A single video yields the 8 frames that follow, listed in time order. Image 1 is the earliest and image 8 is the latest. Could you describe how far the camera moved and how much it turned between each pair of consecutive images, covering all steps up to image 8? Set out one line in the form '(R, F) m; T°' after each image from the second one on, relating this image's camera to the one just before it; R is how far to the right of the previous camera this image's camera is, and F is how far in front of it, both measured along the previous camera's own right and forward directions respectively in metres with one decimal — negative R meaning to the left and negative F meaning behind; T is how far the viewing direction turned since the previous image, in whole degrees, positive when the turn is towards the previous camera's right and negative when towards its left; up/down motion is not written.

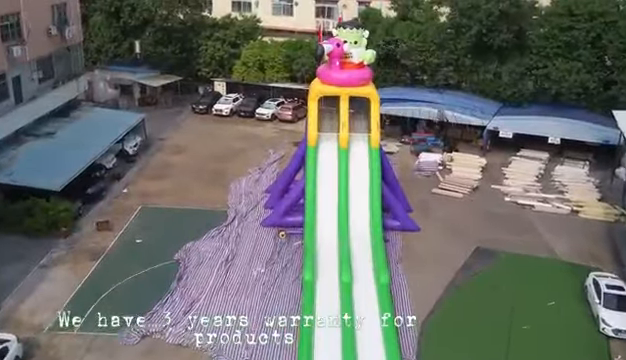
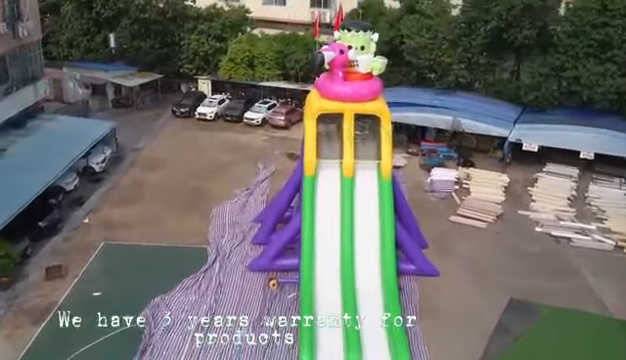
(-0.1, +4.3) m; +1°
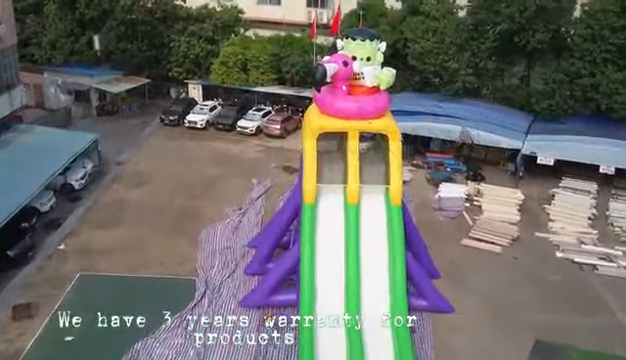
(-0.2, +2.1) m; 0°
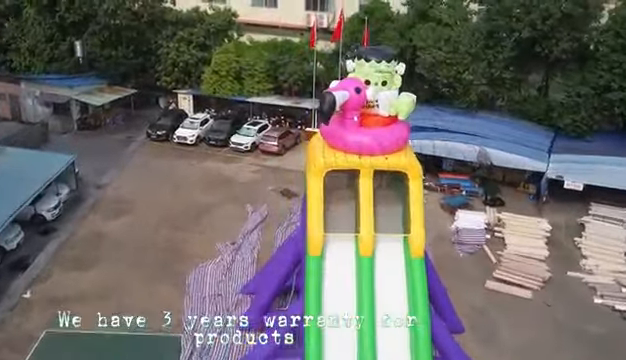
(-0.3, +2.8) m; 0°
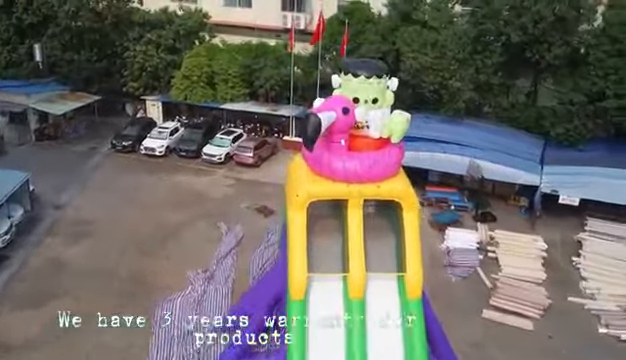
(-0.1, +1.8) m; +2°
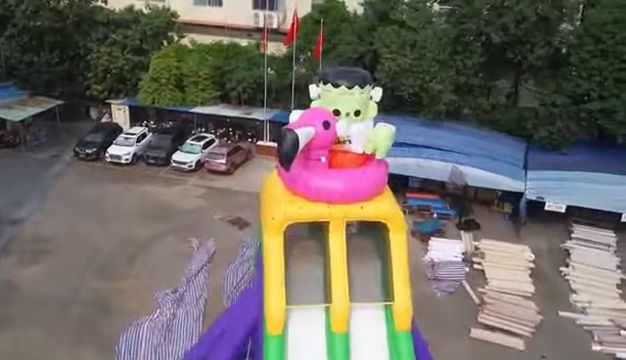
(0.0, +1.2) m; +2°
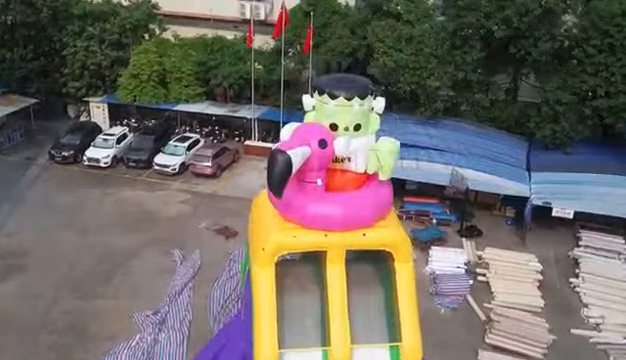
(-0.1, +1.5) m; +1°
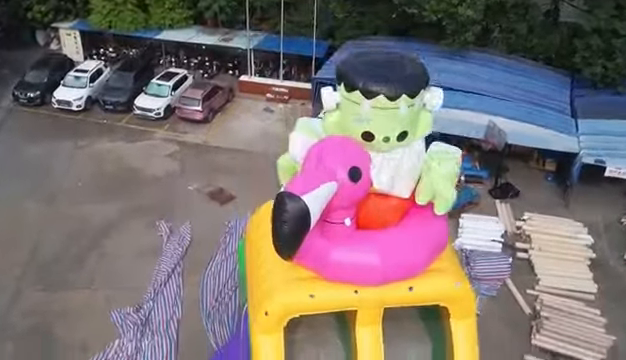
(-0.3, +3.4) m; 0°
